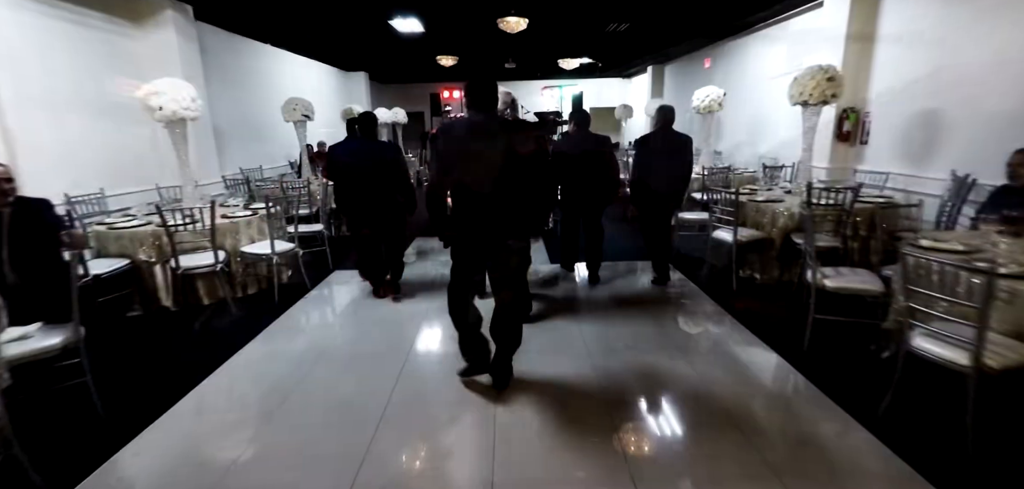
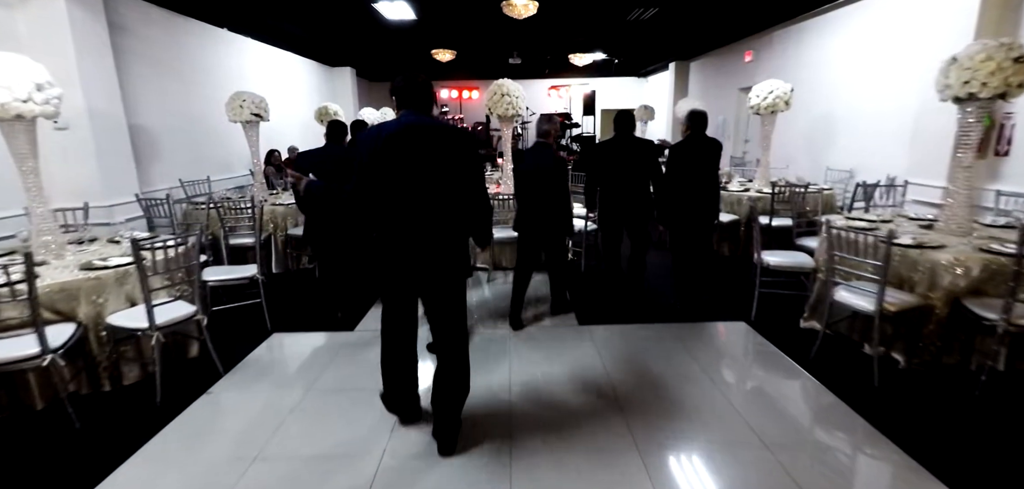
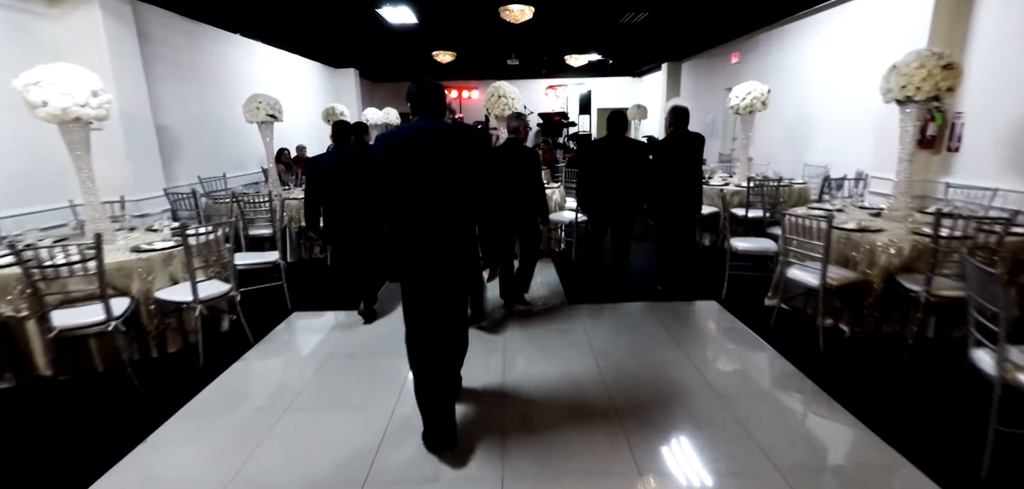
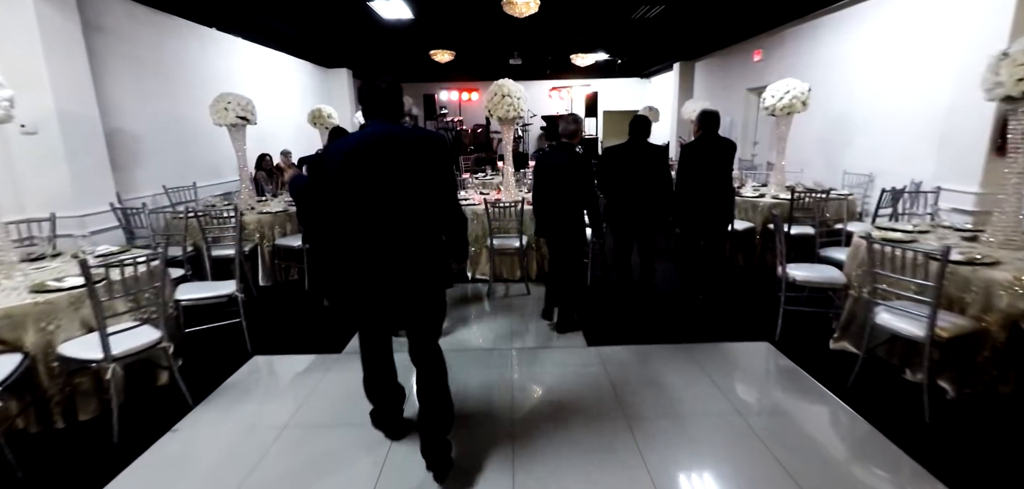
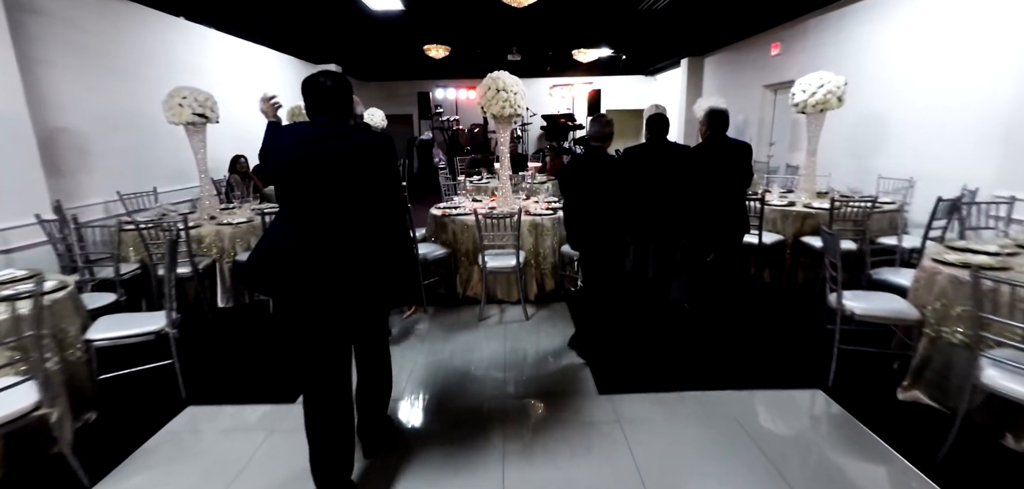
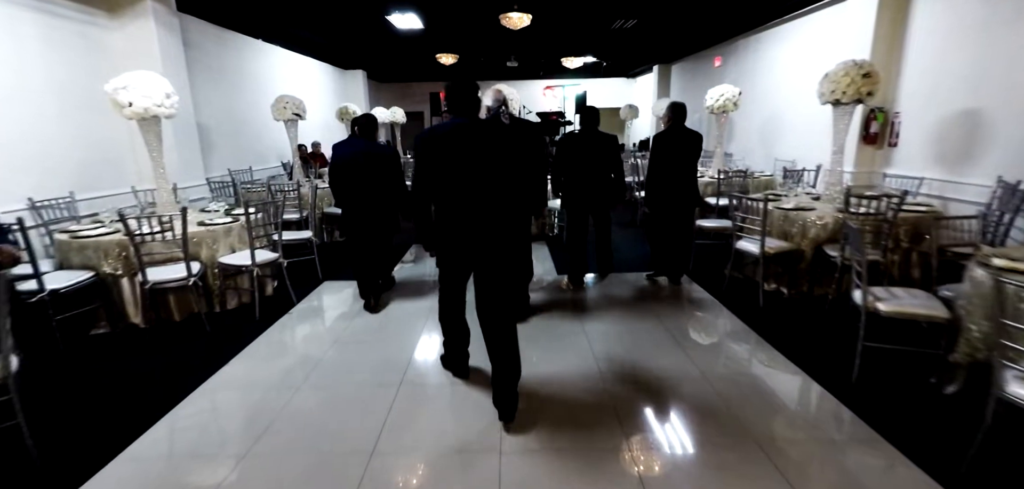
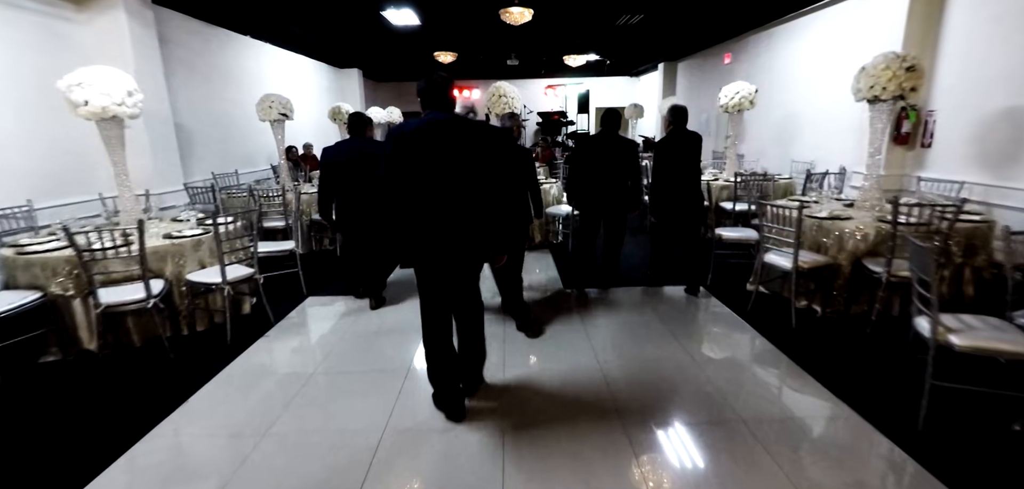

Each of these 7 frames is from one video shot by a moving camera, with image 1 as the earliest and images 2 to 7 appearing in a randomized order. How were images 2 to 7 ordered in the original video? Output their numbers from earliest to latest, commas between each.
6, 7, 3, 2, 4, 5
